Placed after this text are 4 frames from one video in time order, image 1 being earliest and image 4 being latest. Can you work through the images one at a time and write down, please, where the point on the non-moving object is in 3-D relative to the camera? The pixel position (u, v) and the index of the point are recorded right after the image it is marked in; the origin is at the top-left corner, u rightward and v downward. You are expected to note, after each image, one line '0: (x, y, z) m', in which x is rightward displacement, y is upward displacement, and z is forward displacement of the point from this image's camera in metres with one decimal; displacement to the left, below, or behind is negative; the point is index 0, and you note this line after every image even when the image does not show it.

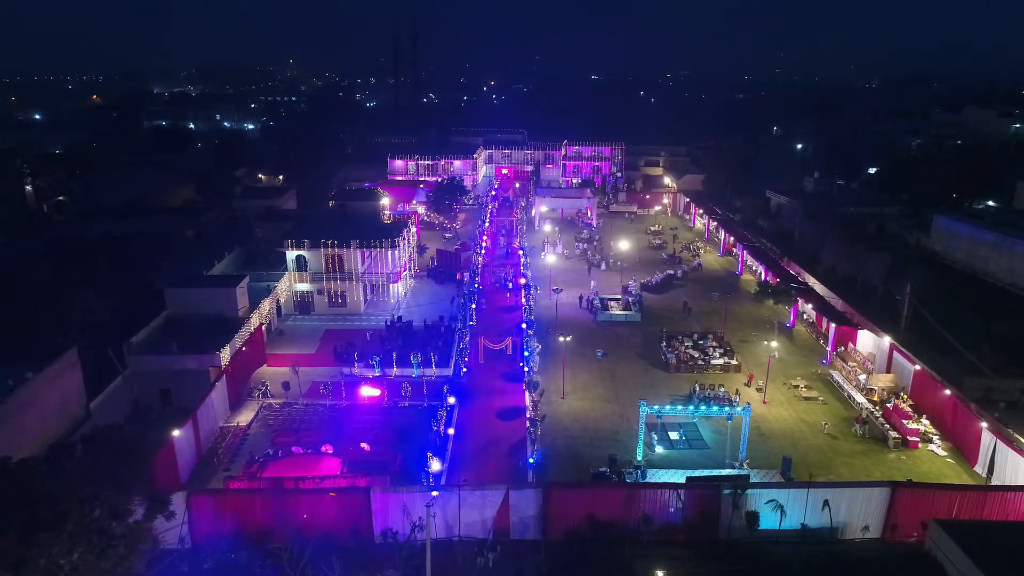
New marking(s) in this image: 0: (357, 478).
0: (-3.2, -4.0, +12.8) m
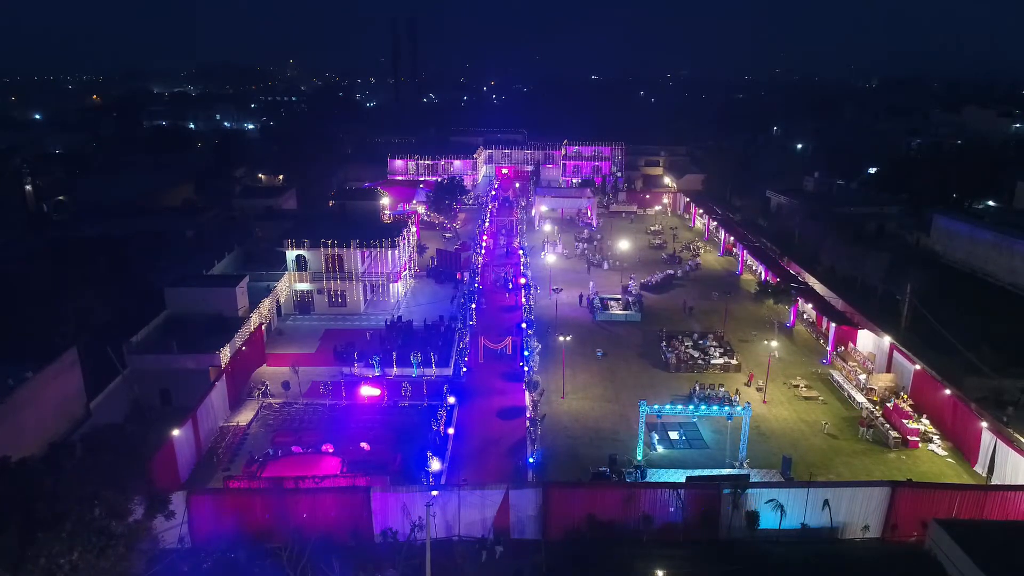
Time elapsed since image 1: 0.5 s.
0: (-3.2, -4.0, +12.8) m
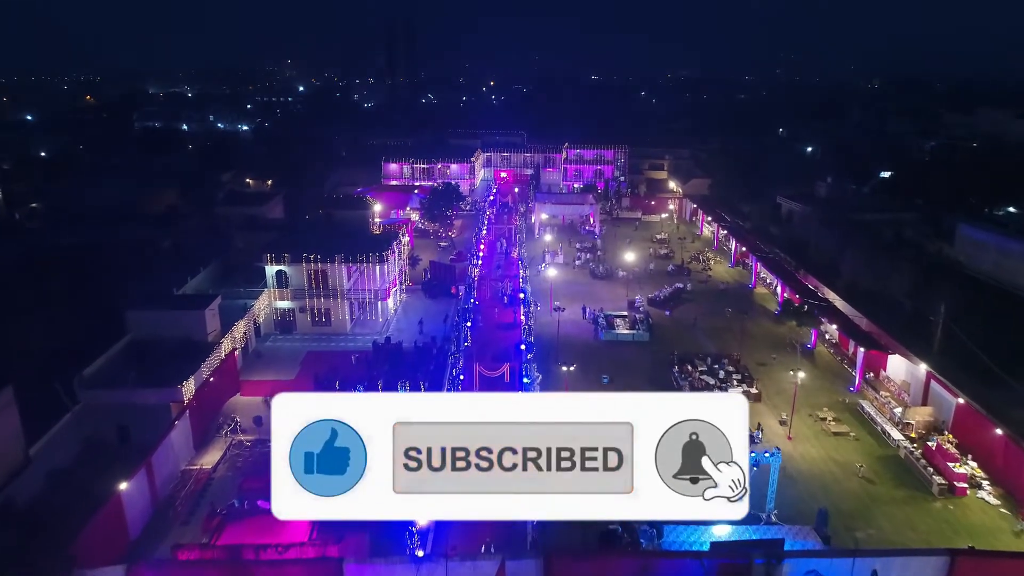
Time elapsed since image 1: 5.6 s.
0: (-3.3, -4.5, +11.2) m
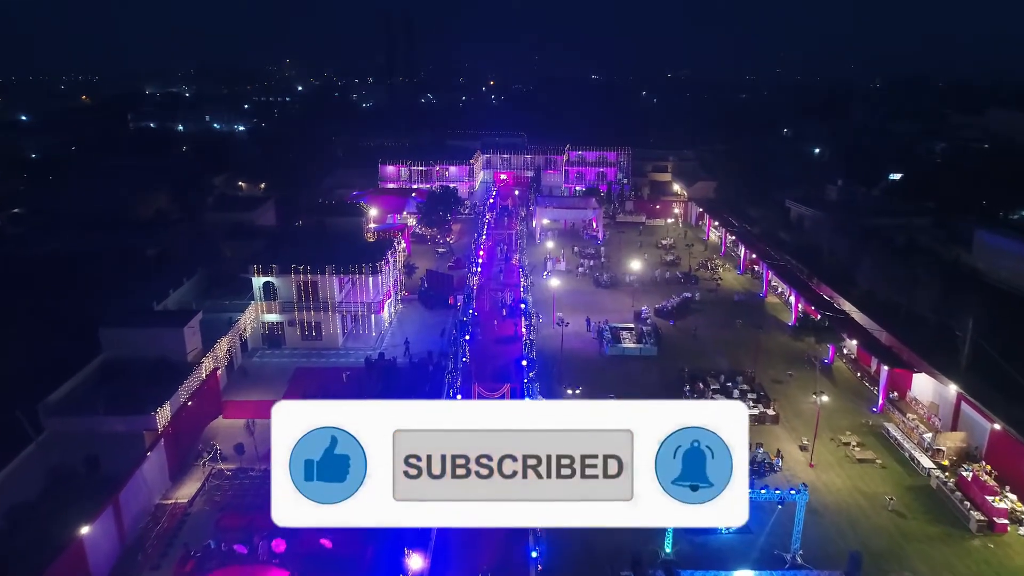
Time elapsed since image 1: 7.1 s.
0: (-3.2, -4.9, +10.2) m
